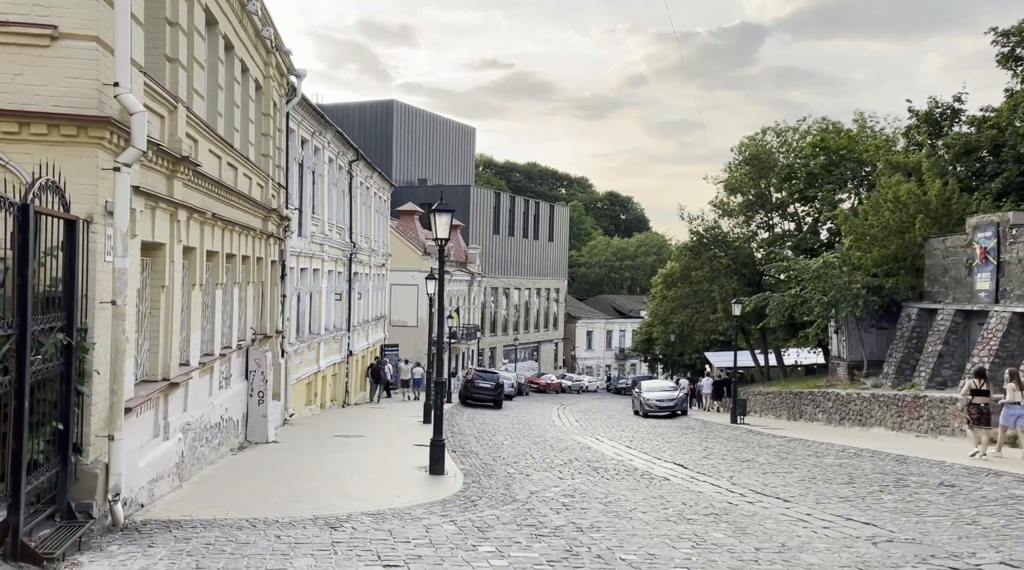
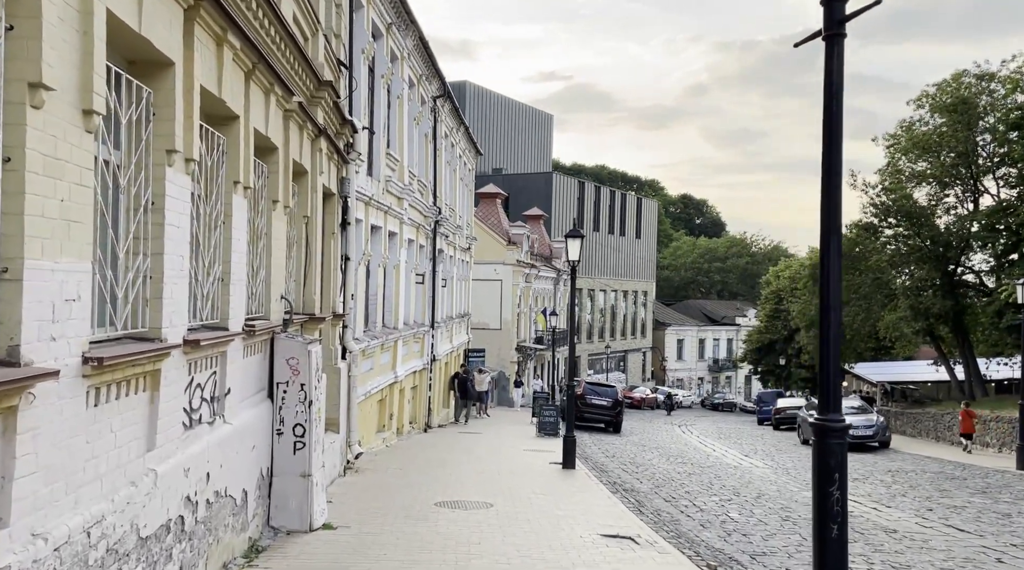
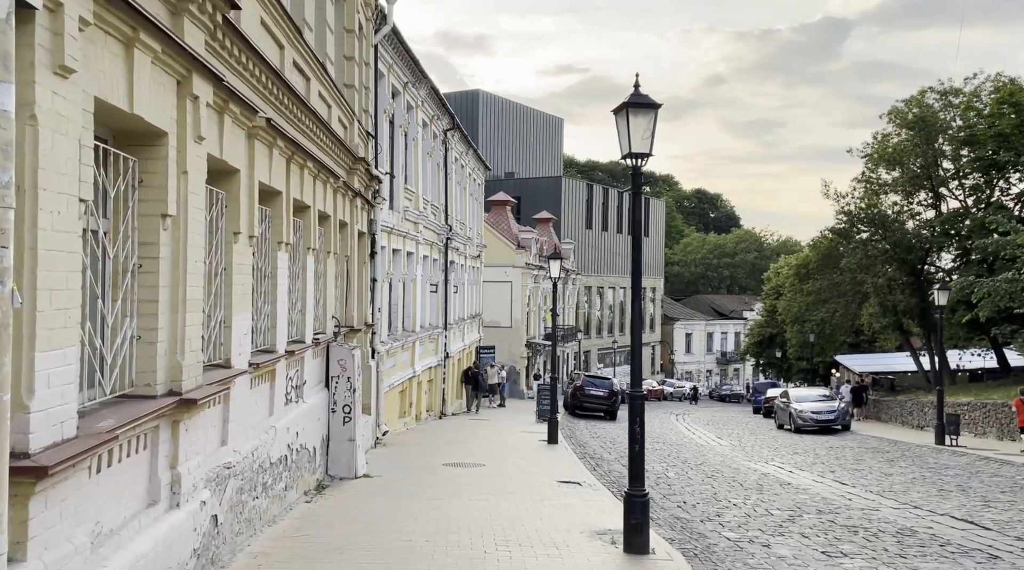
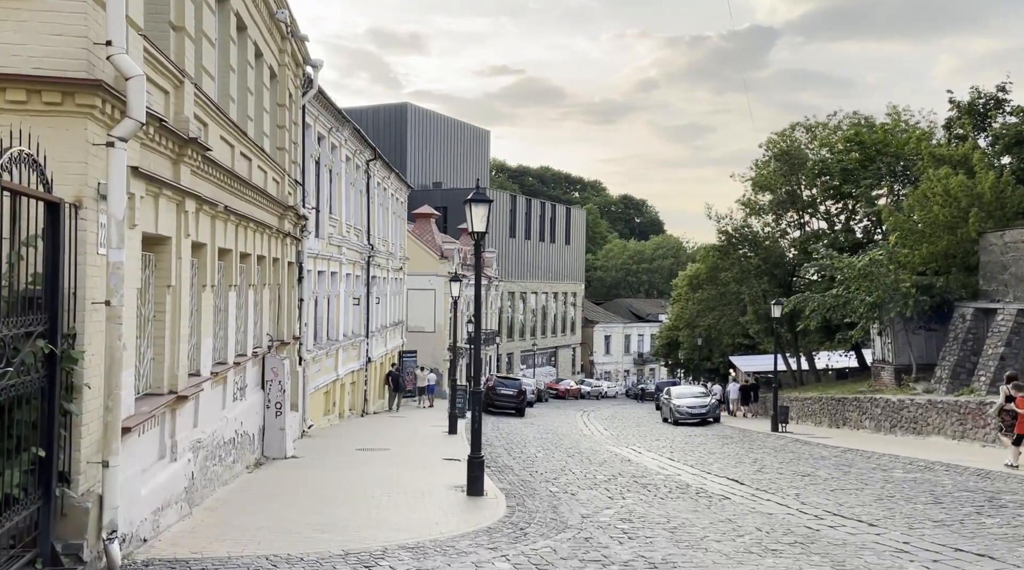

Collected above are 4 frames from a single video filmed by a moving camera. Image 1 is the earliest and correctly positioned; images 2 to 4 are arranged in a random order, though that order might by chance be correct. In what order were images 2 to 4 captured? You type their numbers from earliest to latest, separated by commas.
4, 3, 2
